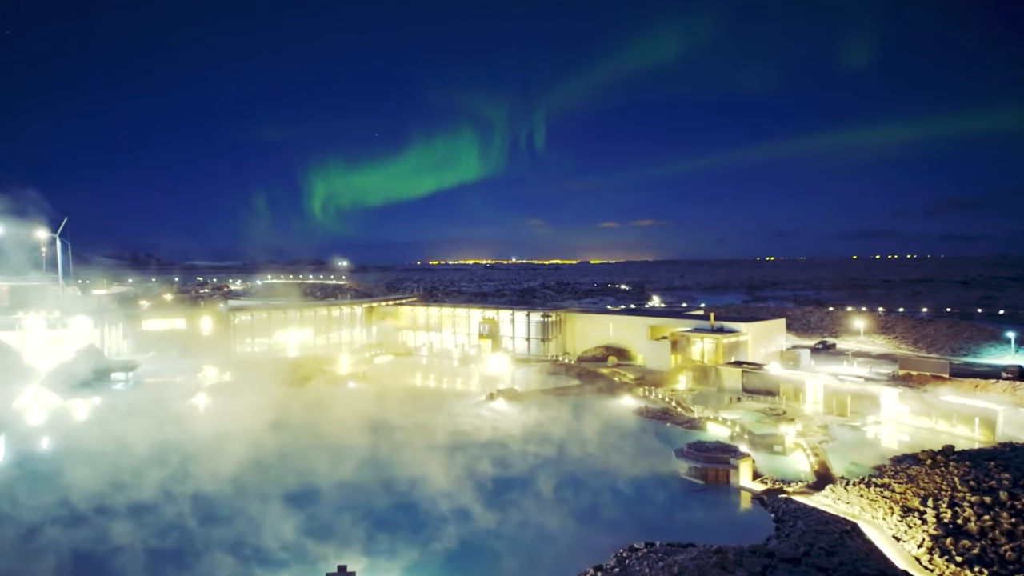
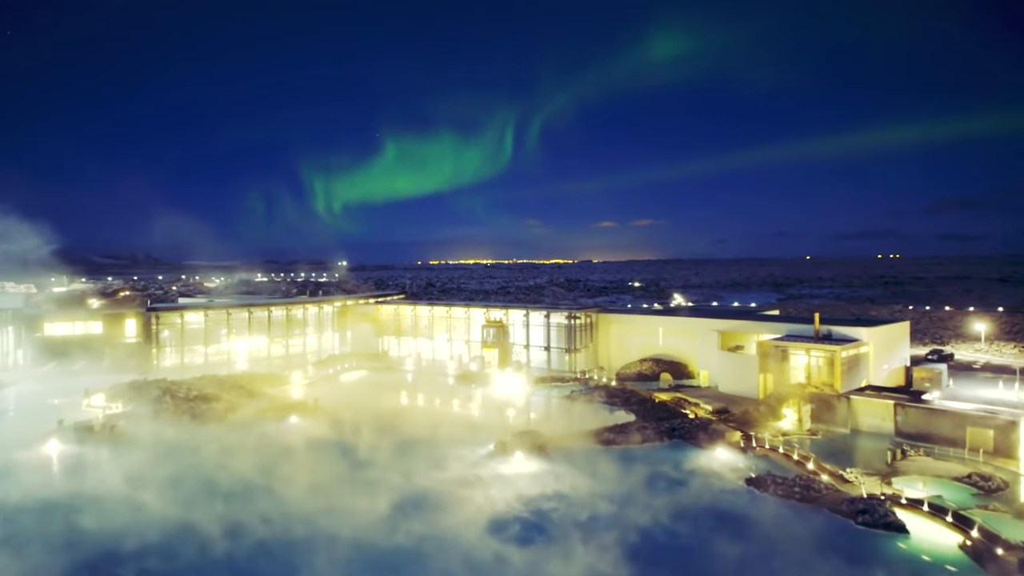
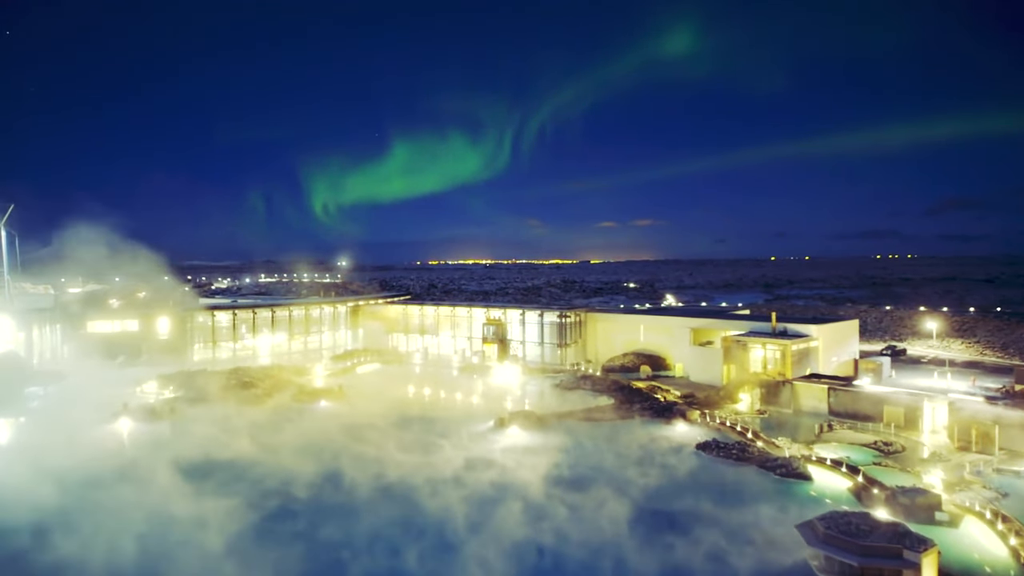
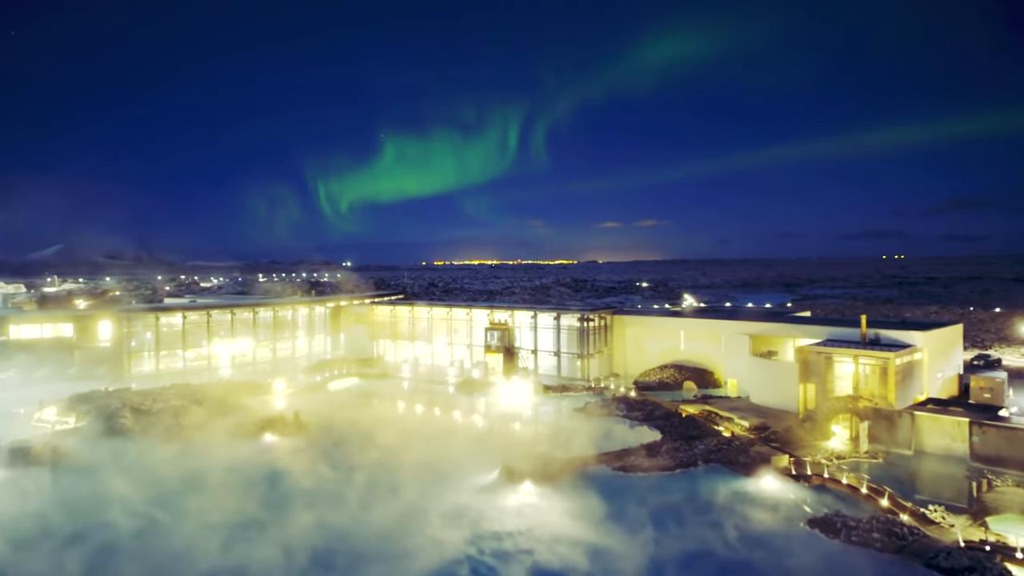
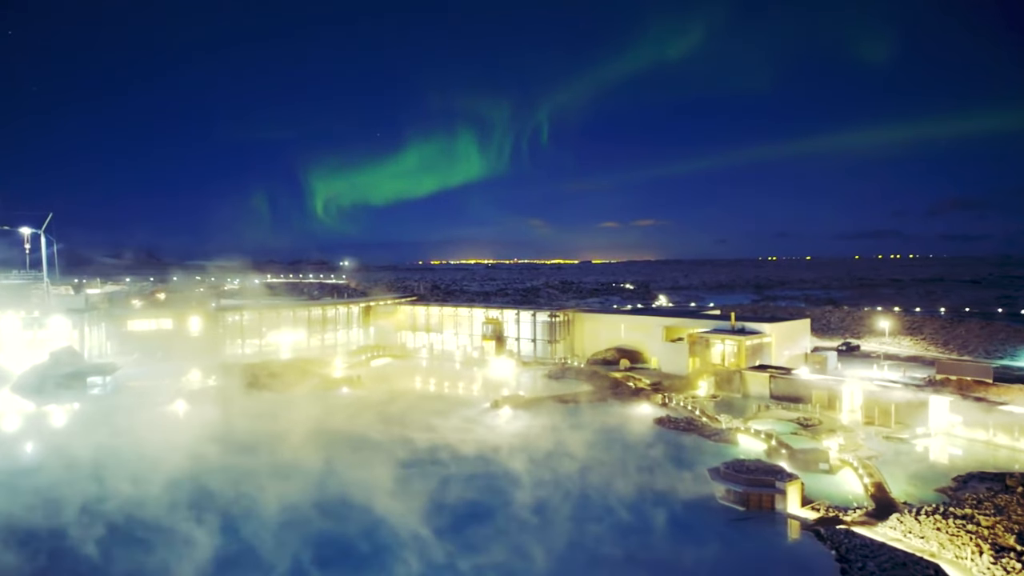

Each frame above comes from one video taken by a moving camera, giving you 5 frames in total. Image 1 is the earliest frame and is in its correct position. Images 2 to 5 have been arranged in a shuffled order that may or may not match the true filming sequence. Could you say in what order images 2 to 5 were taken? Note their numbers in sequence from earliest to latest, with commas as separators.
5, 3, 2, 4
